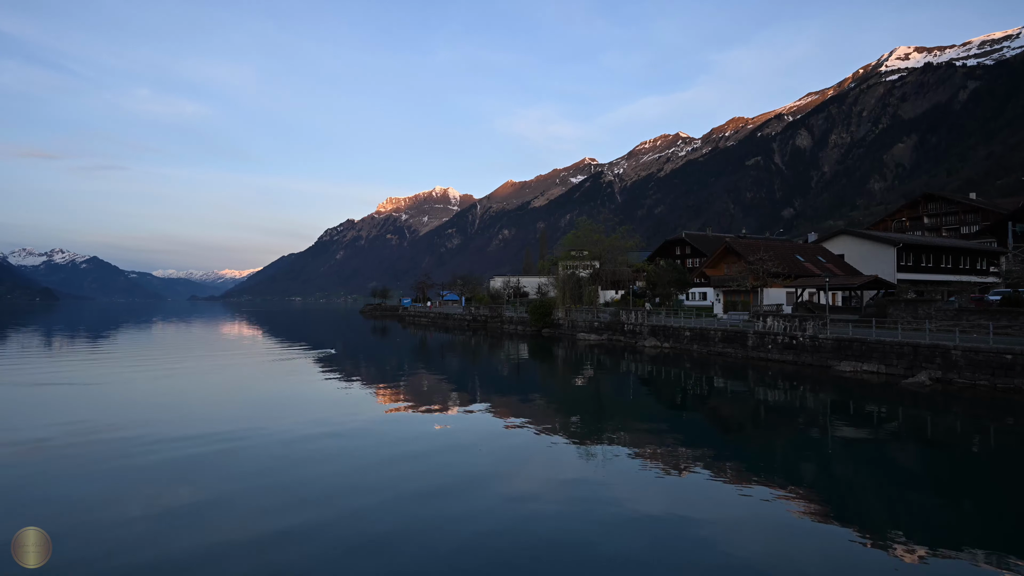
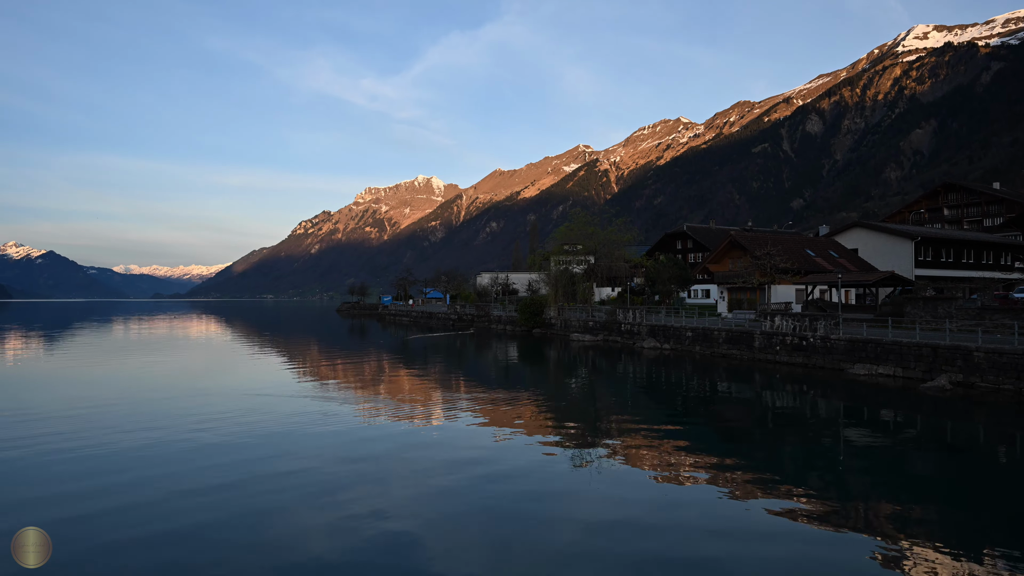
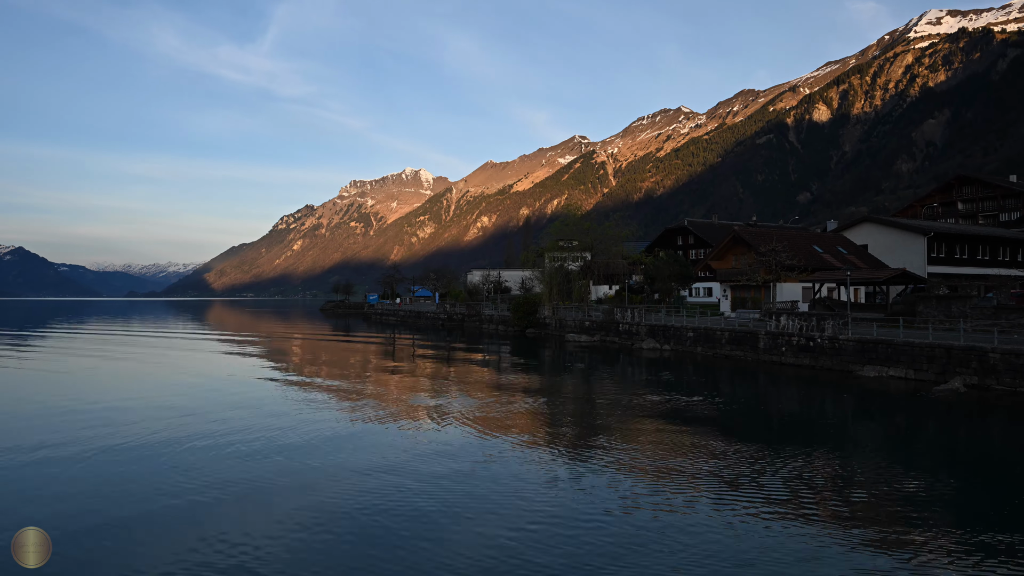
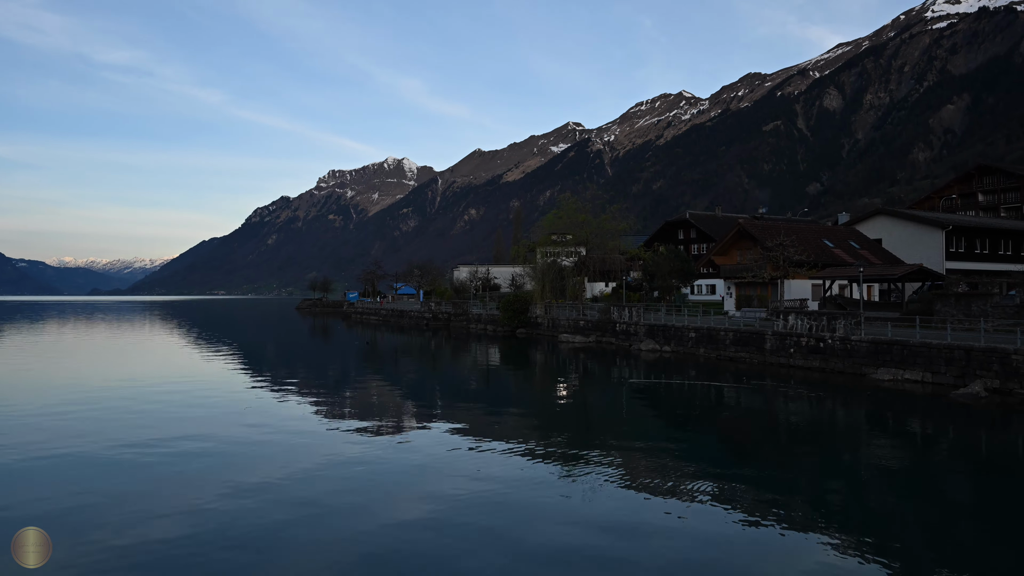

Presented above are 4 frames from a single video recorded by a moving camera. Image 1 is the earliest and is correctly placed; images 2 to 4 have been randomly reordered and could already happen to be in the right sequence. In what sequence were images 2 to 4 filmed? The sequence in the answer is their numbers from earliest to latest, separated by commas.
2, 3, 4
